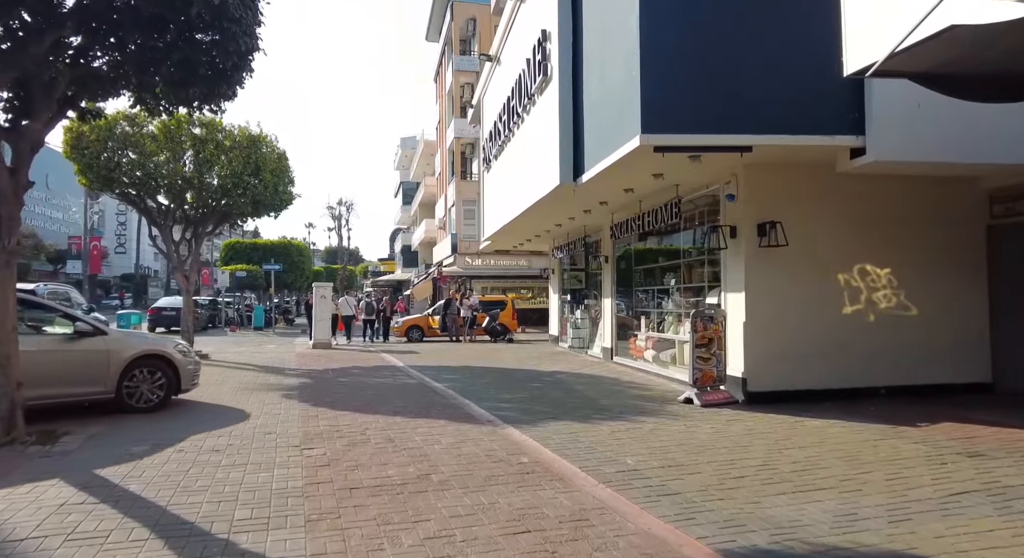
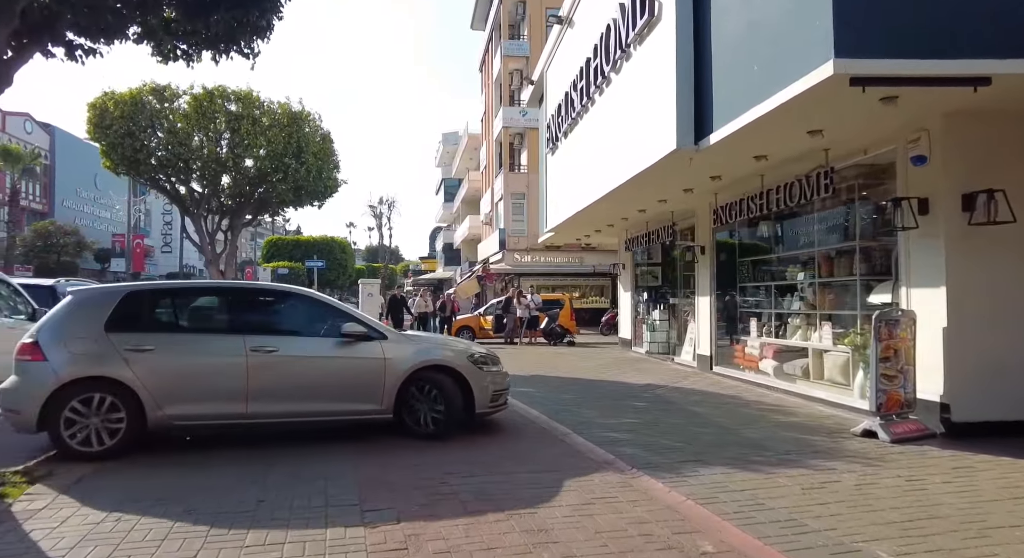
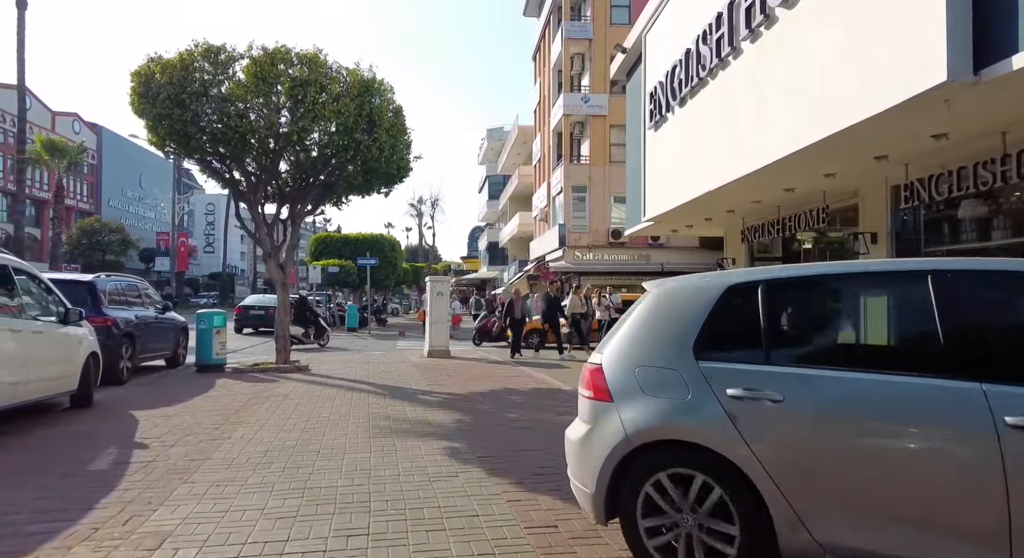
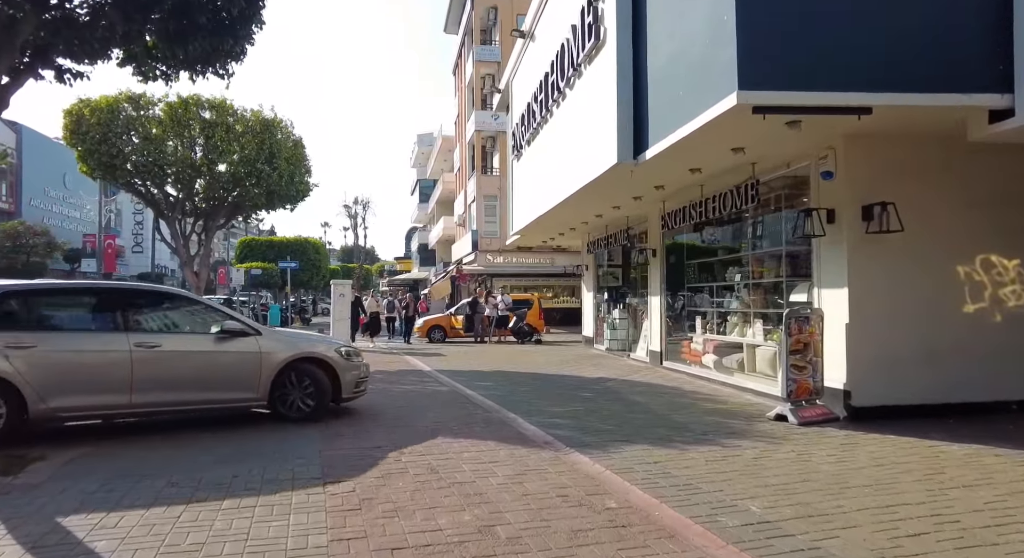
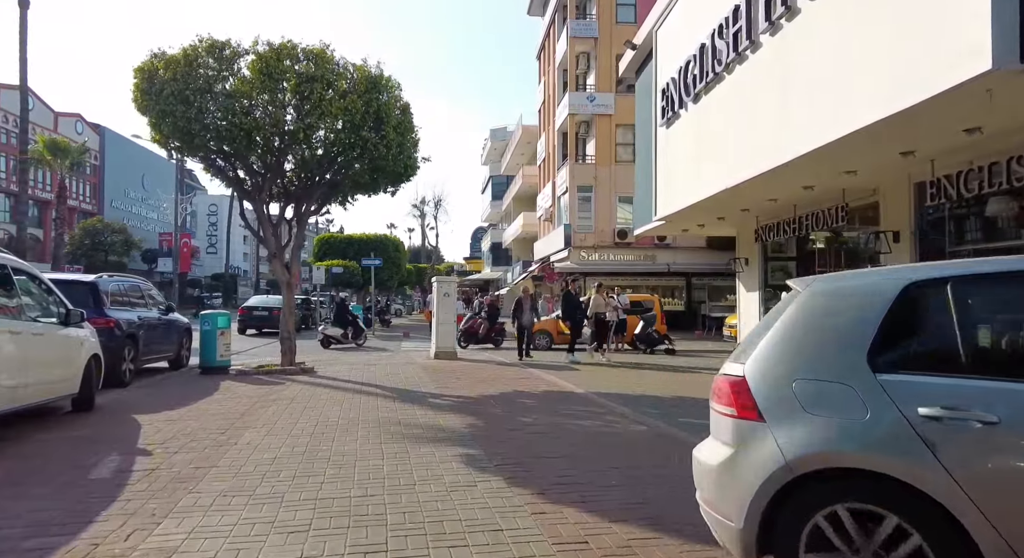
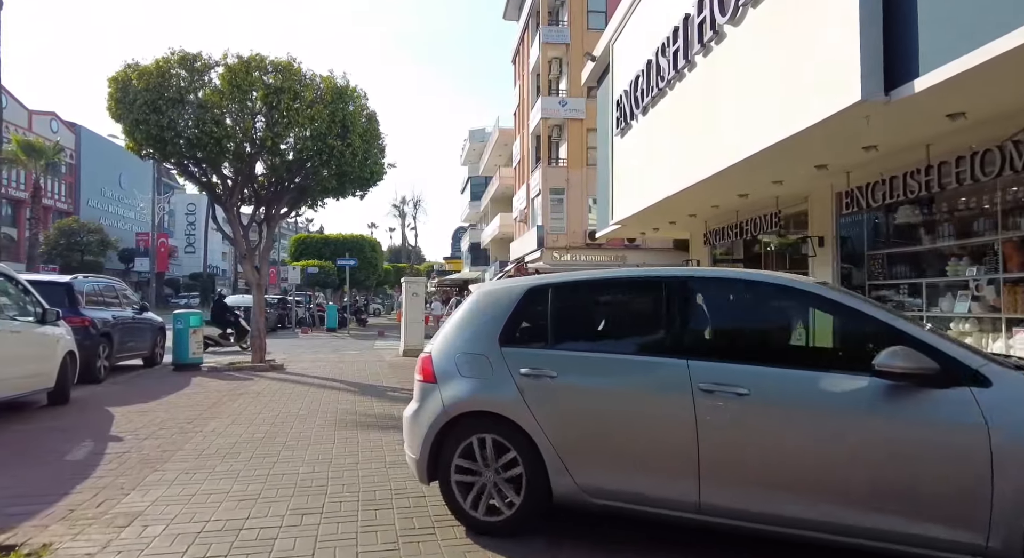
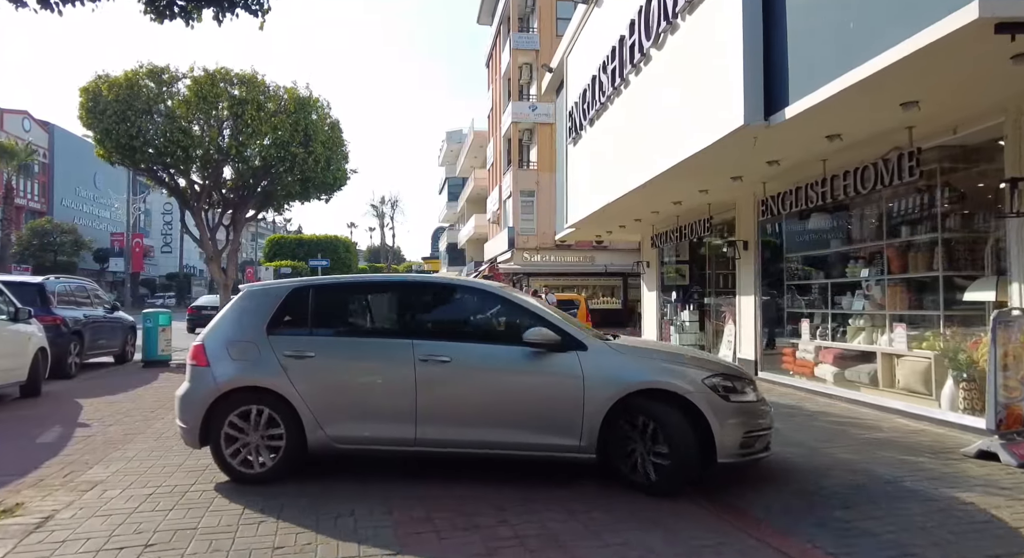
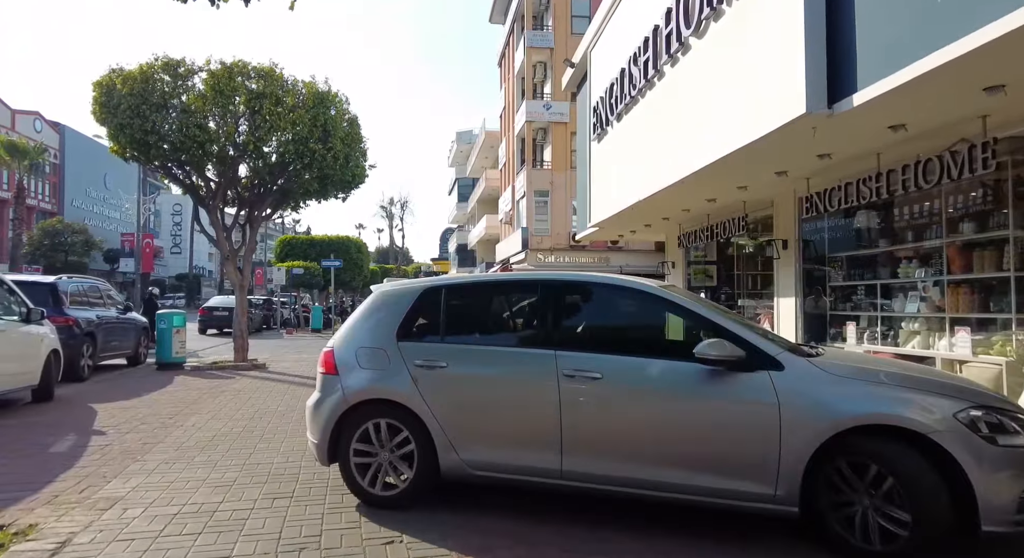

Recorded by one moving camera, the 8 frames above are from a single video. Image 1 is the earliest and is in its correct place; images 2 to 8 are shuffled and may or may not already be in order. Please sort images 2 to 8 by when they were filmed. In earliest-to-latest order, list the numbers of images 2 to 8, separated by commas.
4, 2, 7, 8, 6, 3, 5
